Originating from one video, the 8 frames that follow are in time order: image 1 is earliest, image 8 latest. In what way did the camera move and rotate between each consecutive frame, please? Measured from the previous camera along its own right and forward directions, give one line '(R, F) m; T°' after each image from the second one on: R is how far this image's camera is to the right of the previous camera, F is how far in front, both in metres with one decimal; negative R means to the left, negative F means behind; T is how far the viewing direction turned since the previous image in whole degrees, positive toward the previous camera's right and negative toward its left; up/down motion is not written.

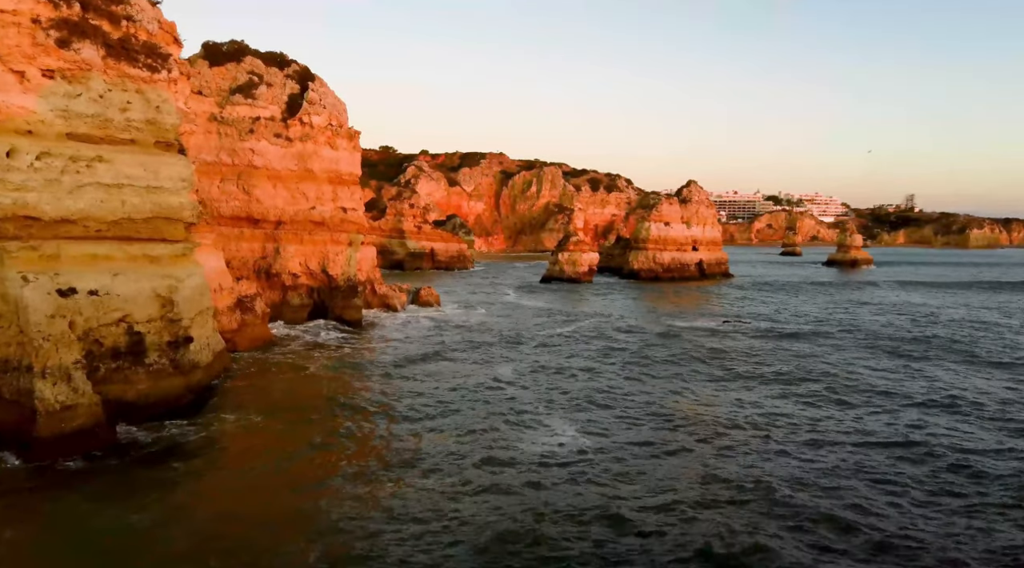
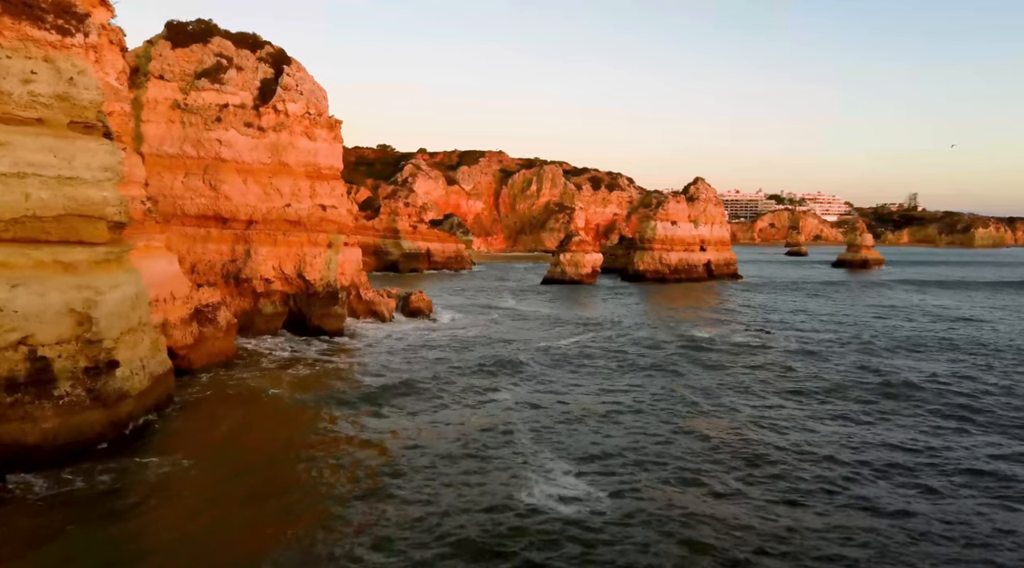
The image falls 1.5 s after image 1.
(+0.1, +2.8) m; 0°
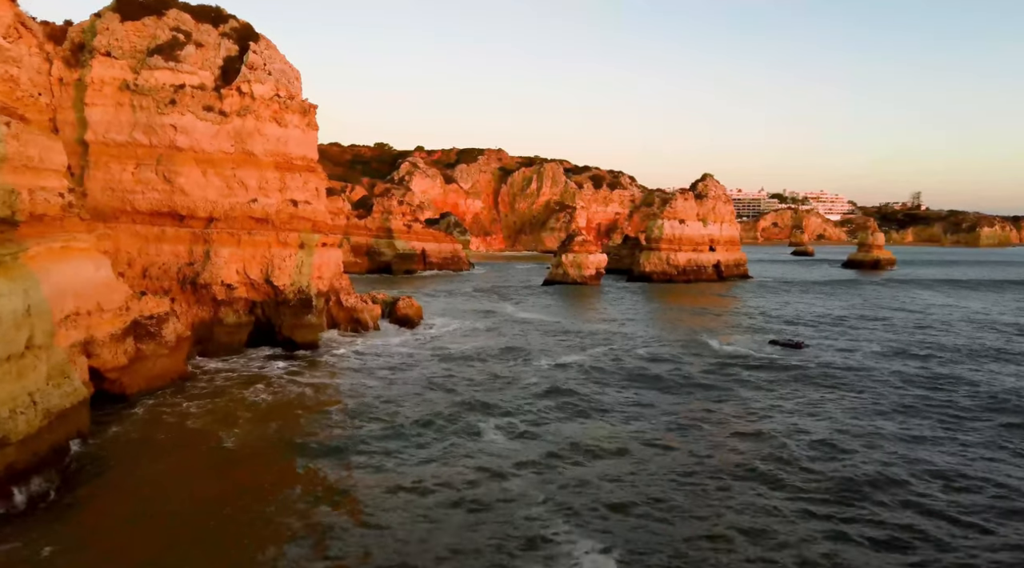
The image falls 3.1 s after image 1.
(+0.1, +3.1) m; 0°
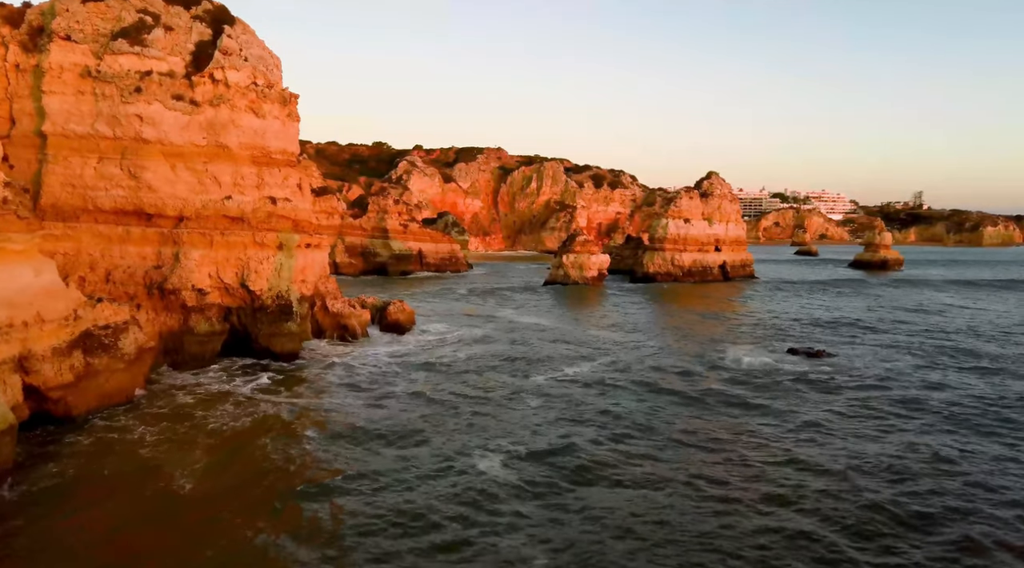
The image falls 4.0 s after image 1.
(+0.1, +1.8) m; 0°
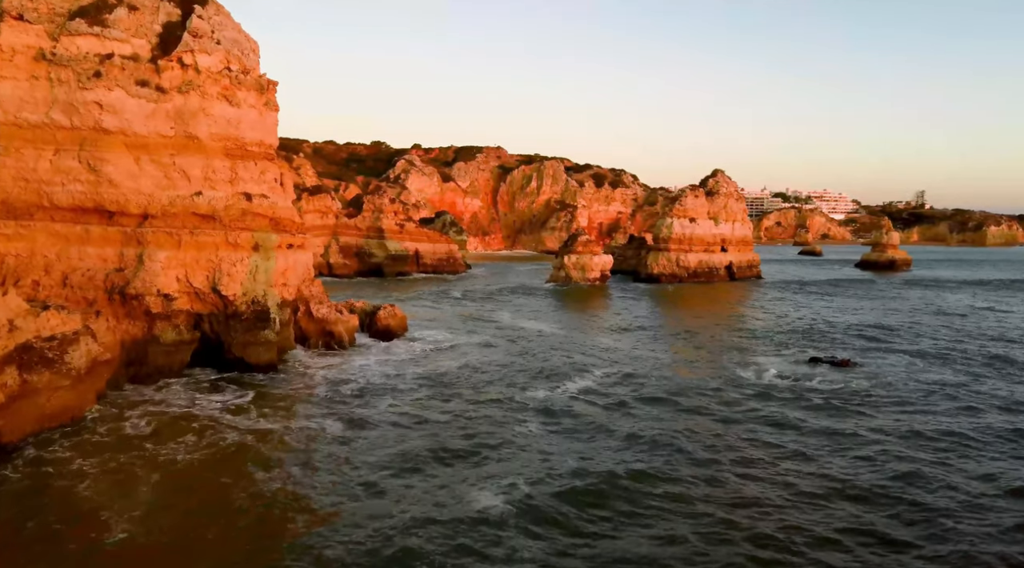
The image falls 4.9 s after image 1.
(0.0, +1.8) m; 0°
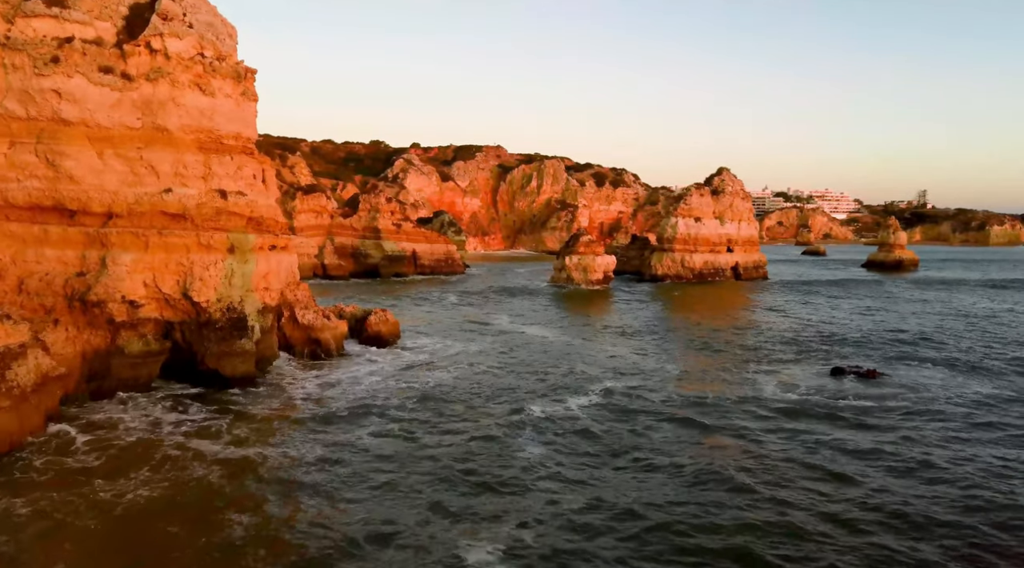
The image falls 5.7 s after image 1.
(0.0, +1.6) m; 0°
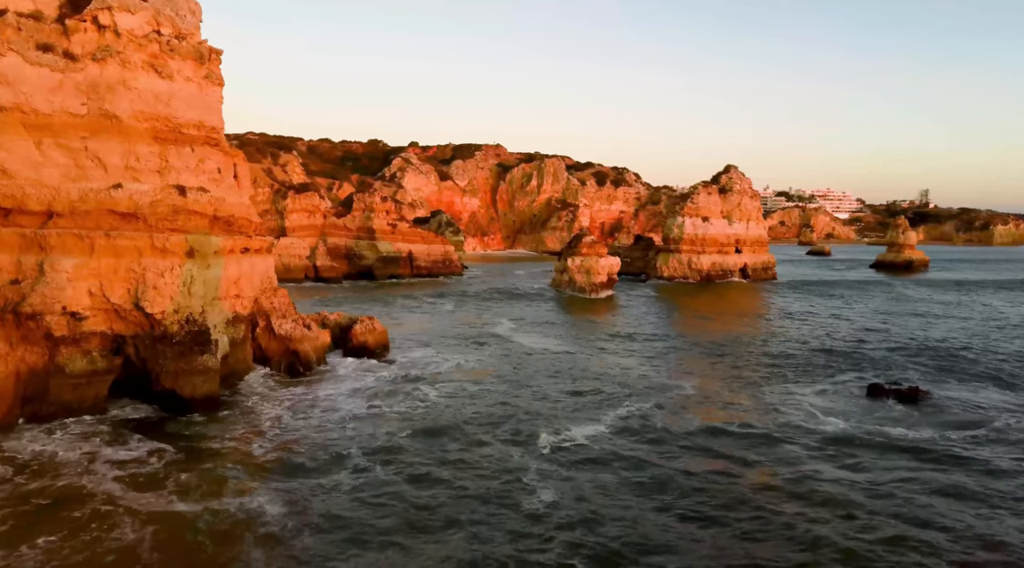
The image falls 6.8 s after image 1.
(0.0, +2.1) m; 0°
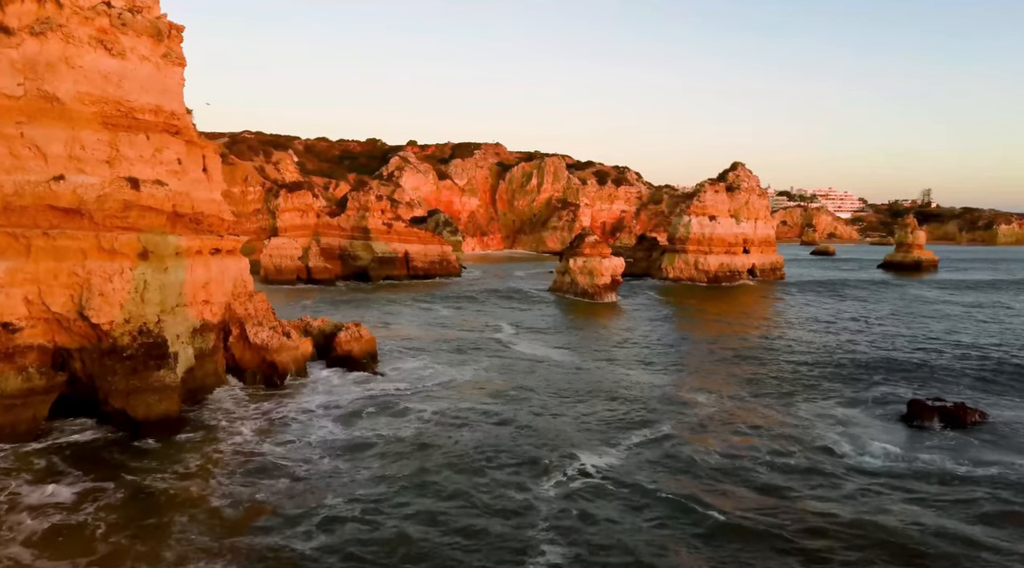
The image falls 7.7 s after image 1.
(0.0, +1.8) m; 0°
